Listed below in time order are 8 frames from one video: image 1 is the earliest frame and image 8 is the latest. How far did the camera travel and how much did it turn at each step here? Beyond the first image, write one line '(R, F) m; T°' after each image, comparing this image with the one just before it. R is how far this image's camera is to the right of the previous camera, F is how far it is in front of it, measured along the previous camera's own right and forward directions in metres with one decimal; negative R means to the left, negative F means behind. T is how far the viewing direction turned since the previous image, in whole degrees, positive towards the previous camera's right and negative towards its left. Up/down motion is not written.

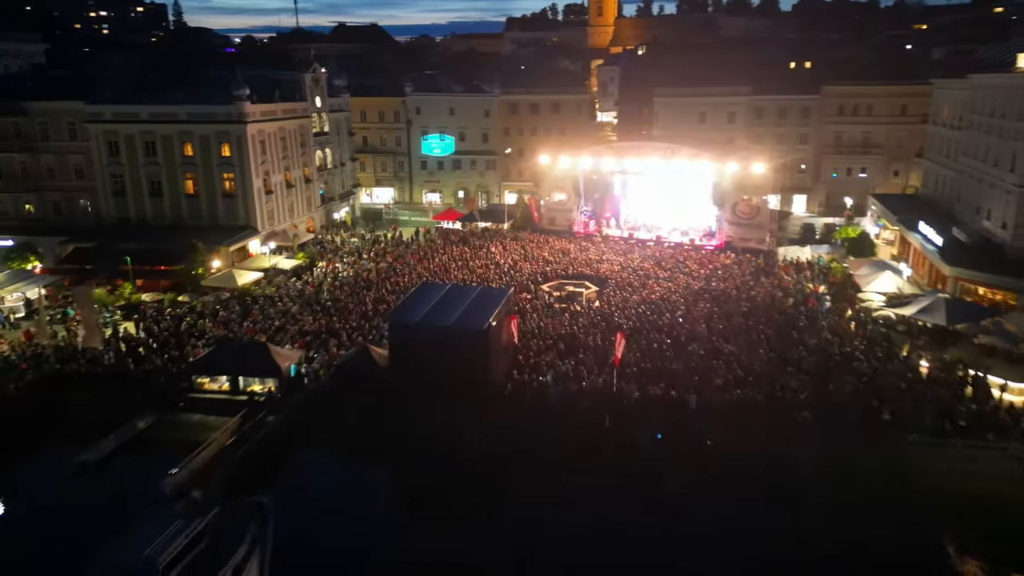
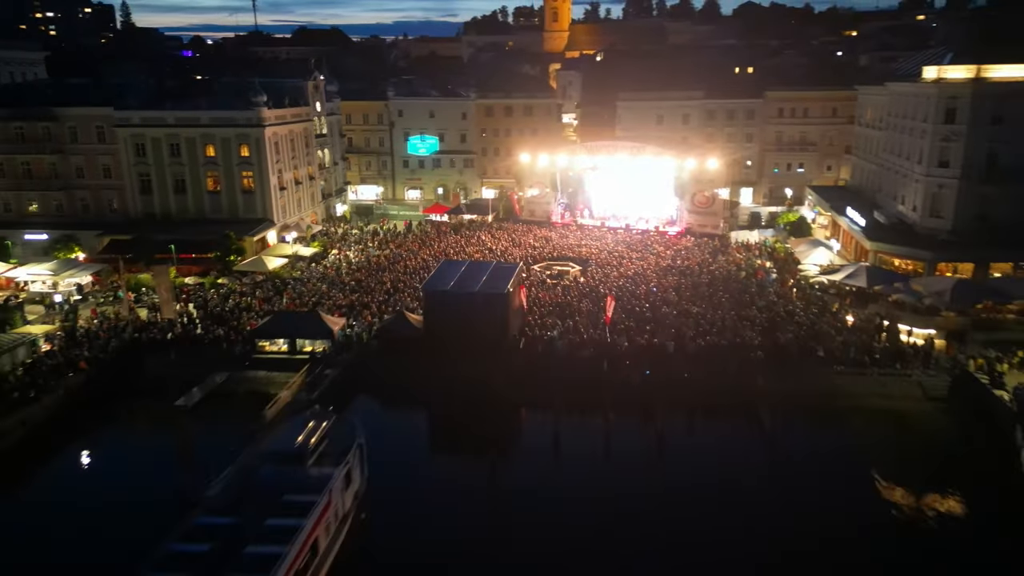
(-1.7, -3.6) m; +4°
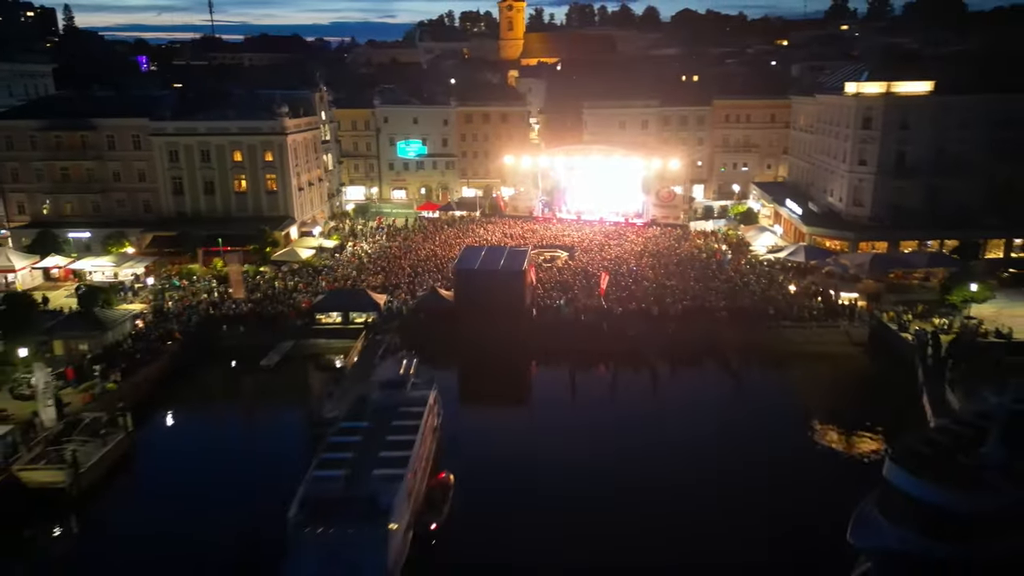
(-2.3, -4.4) m; +4°
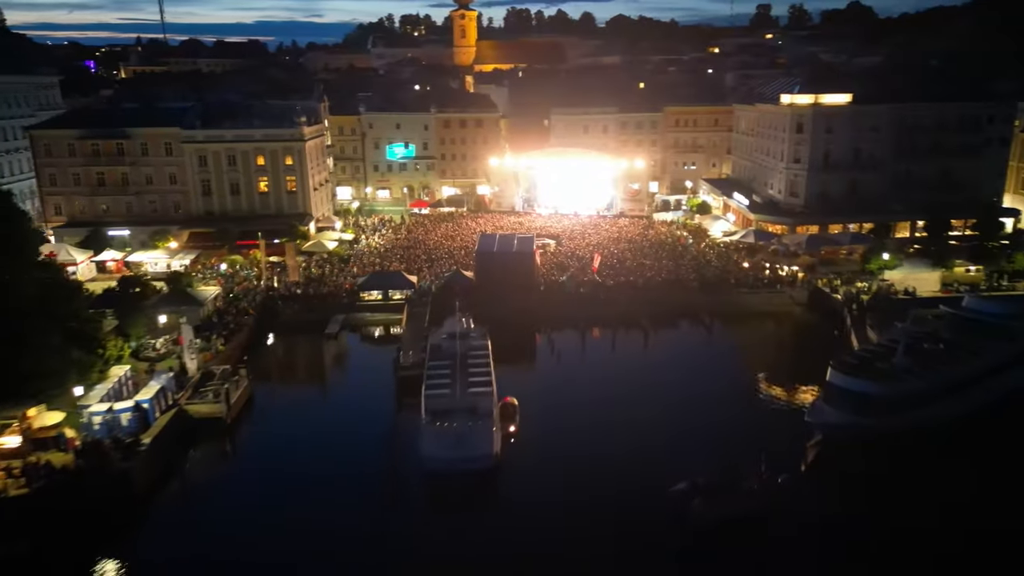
(-3.0, -5.0) m; +5°
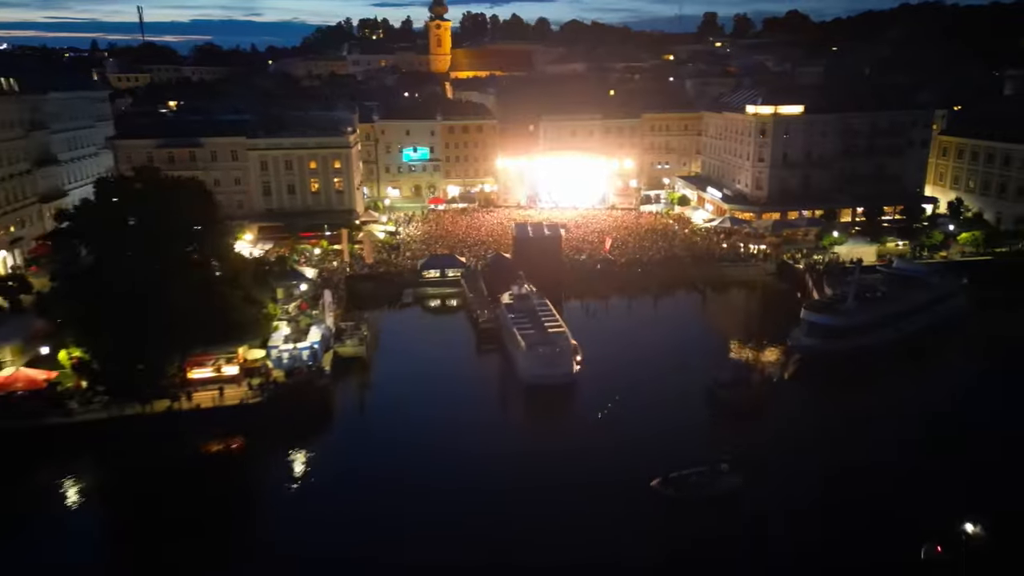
(-4.0, -6.8) m; +4°
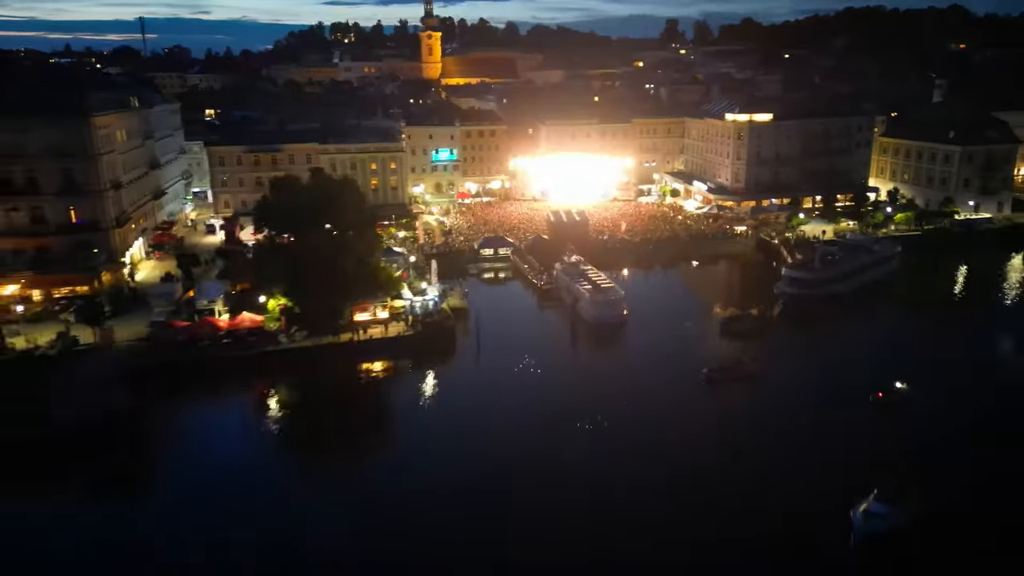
(-4.9, -8.9) m; +3°
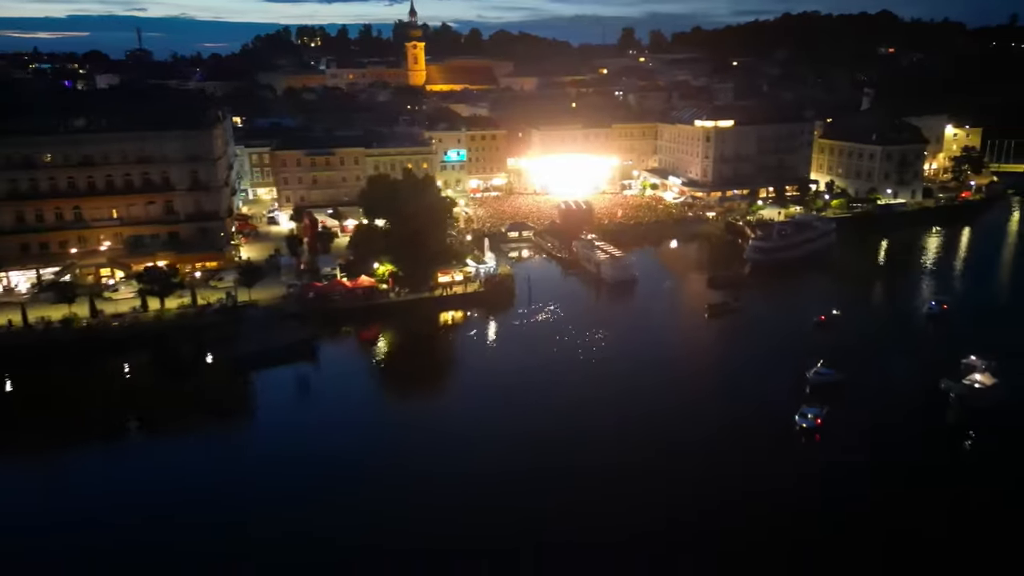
(-5.3, -10.5) m; +4°
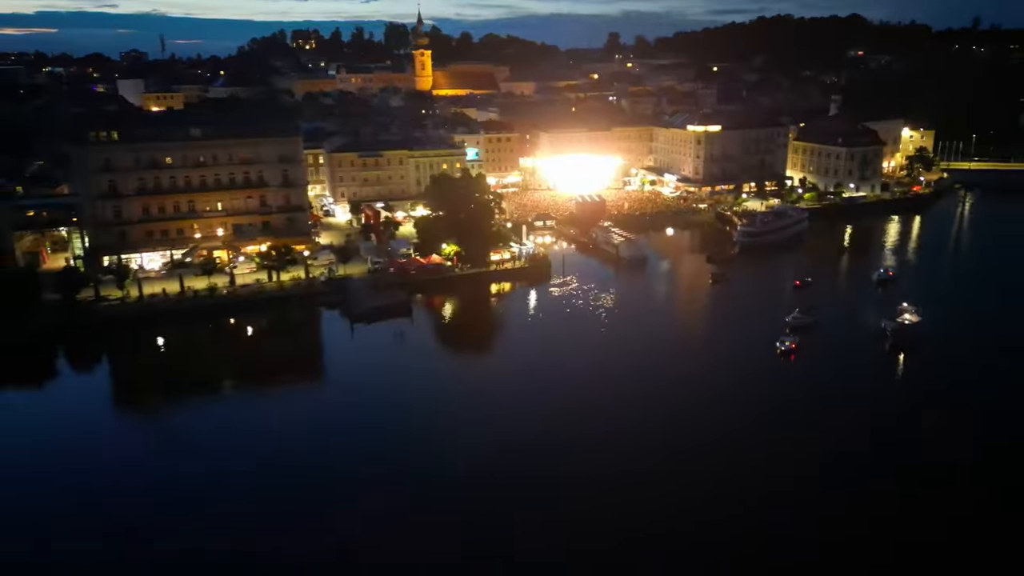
(-4.3, -10.1) m; +2°
